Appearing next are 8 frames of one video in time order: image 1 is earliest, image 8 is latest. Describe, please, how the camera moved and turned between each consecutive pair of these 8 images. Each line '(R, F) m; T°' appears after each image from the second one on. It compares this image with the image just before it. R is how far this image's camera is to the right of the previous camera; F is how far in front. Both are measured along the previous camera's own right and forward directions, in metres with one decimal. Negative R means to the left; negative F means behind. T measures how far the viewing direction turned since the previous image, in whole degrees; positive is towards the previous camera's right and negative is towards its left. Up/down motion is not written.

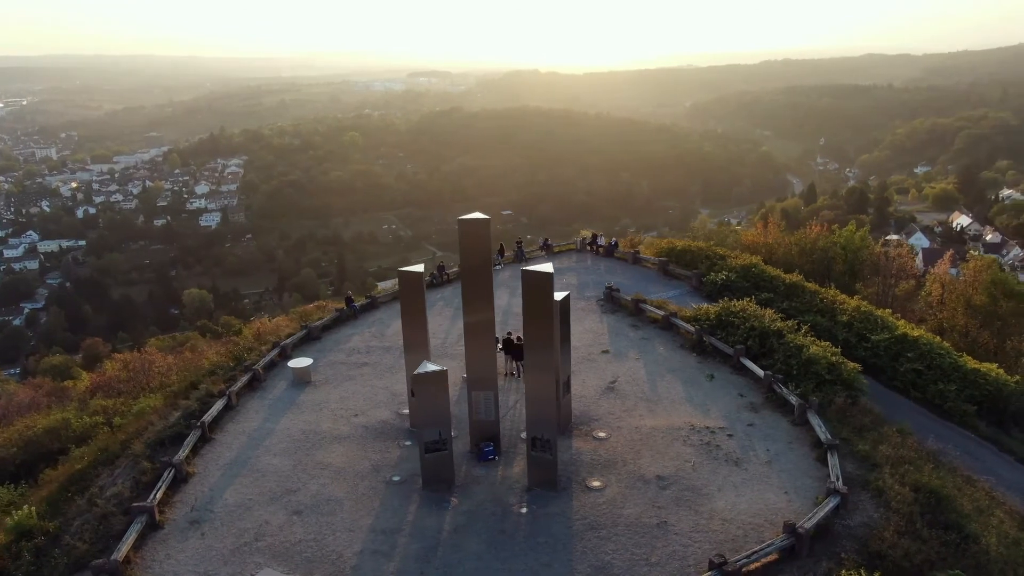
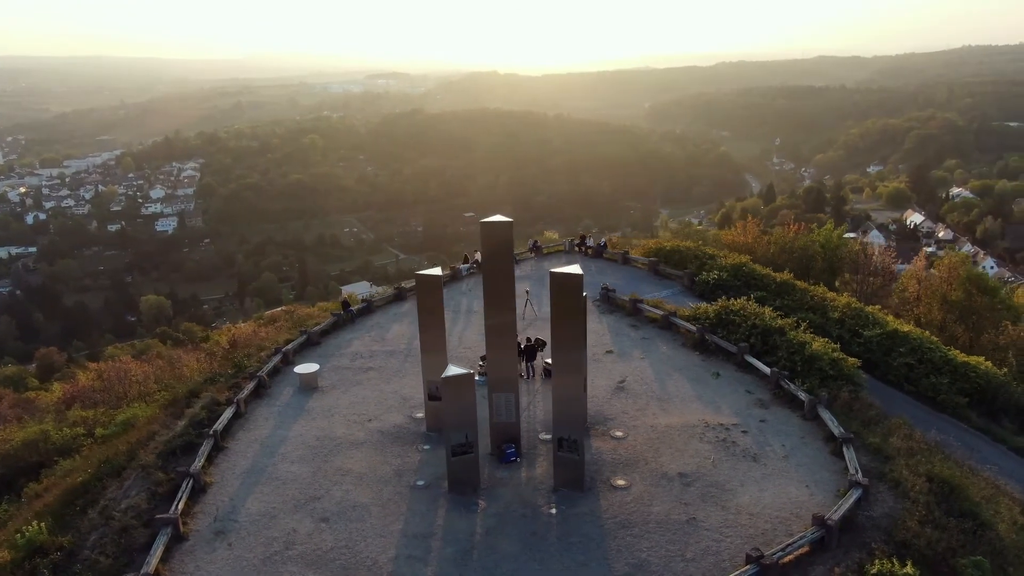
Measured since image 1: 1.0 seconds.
(-0.9, 0.0) m; +3°
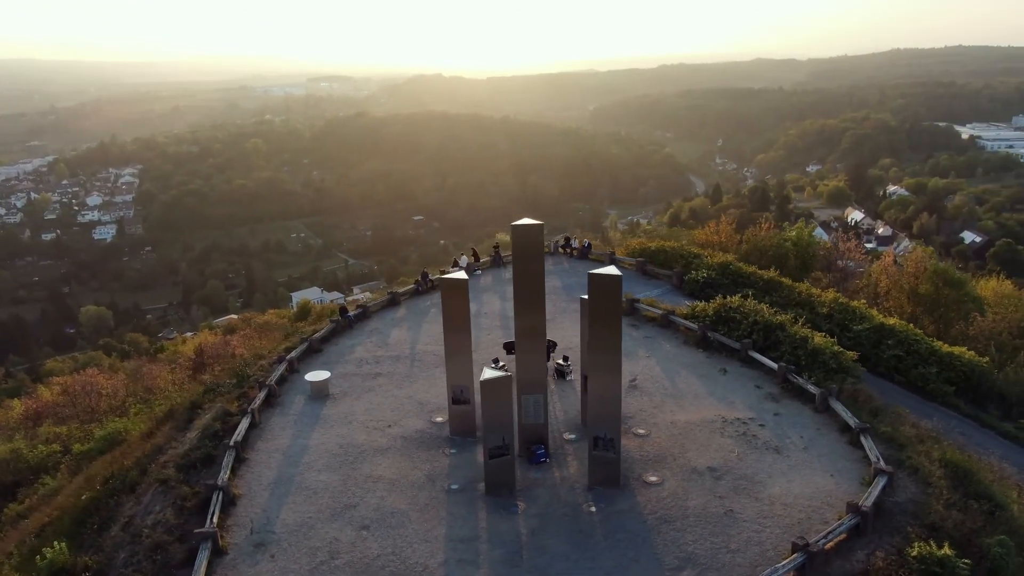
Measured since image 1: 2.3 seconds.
(-1.3, -0.1) m; +4°
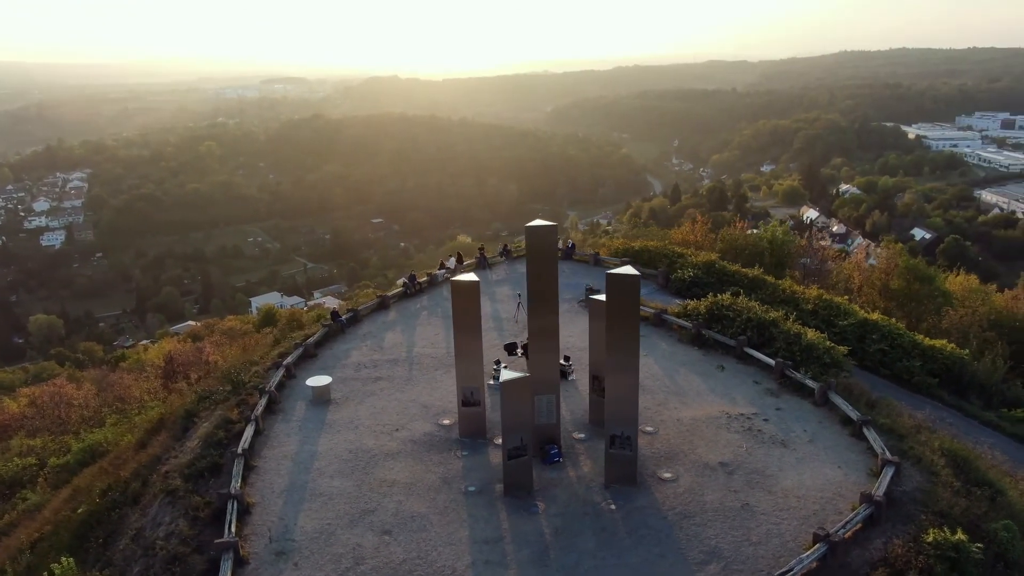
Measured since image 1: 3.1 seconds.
(-0.9, 0.0) m; +3°
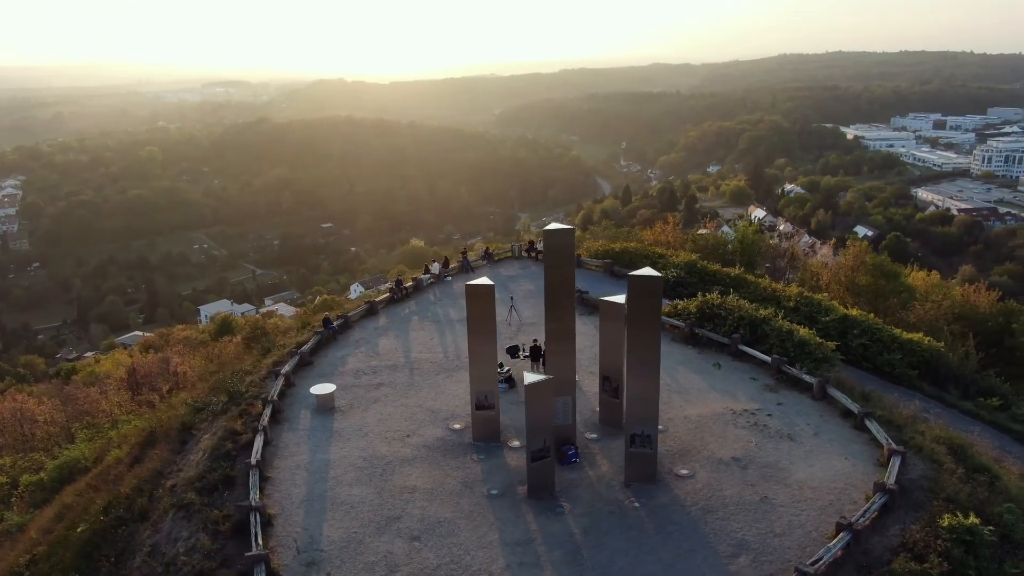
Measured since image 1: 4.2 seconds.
(-1.1, -0.1) m; +4°
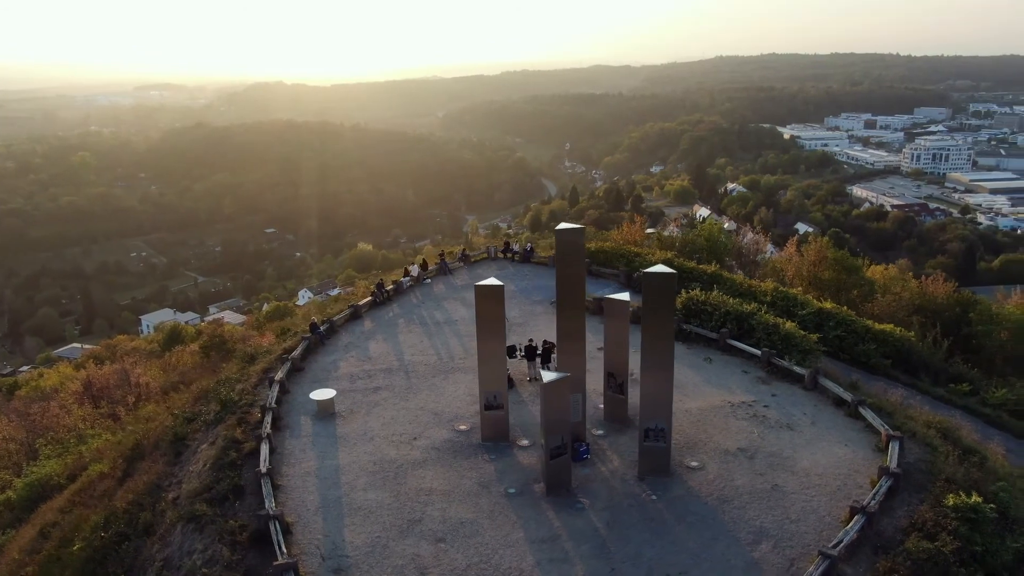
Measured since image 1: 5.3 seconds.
(-1.1, 0.0) m; +4°
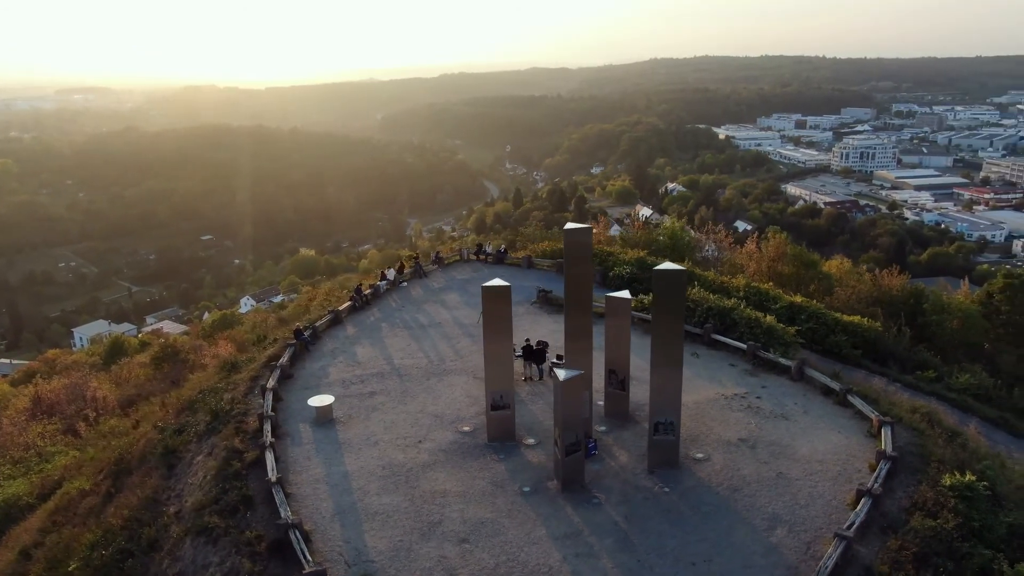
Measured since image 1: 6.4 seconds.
(-1.1, -0.1) m; +4°
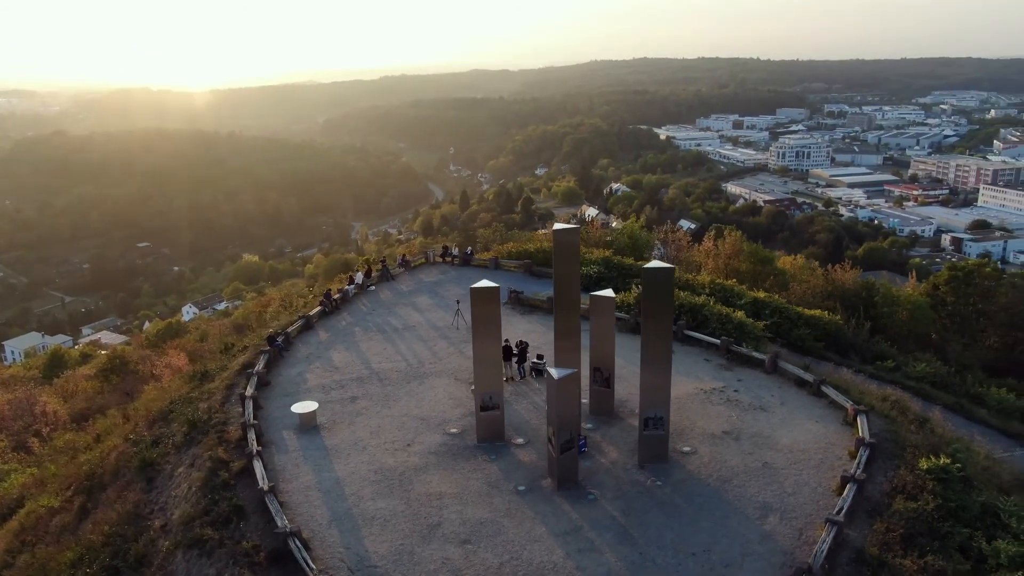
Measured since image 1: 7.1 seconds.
(-0.7, -0.1) m; +4°
